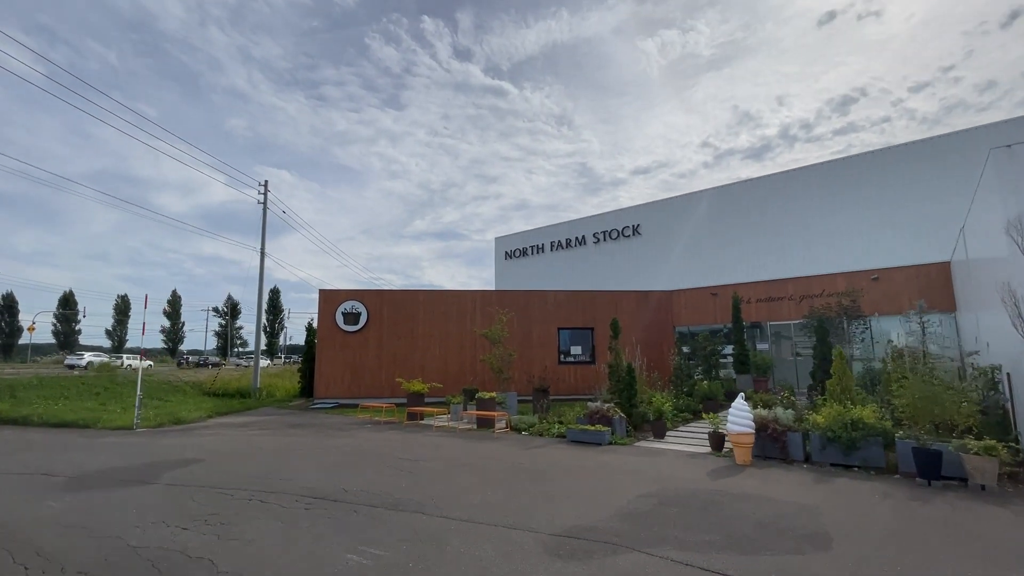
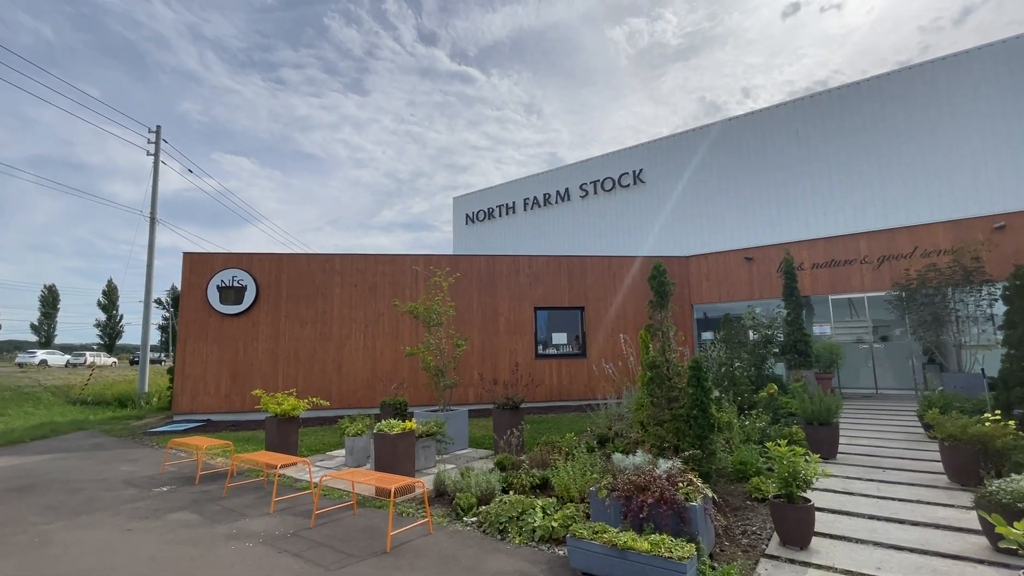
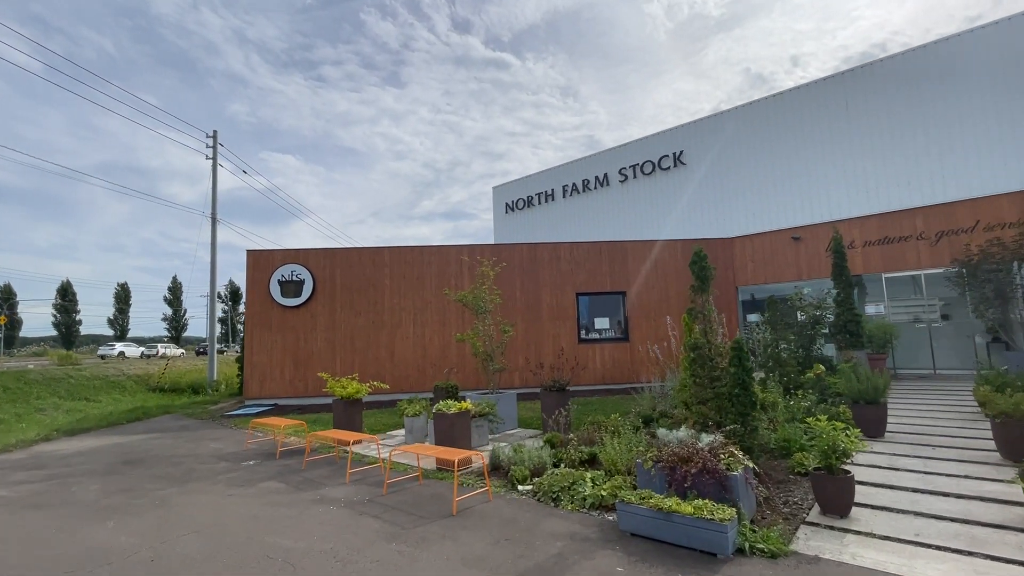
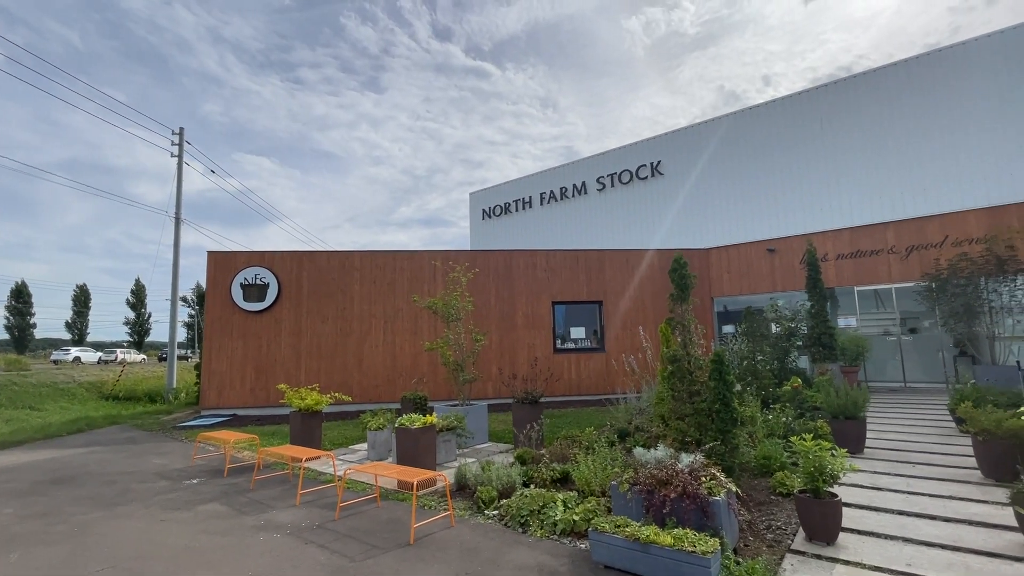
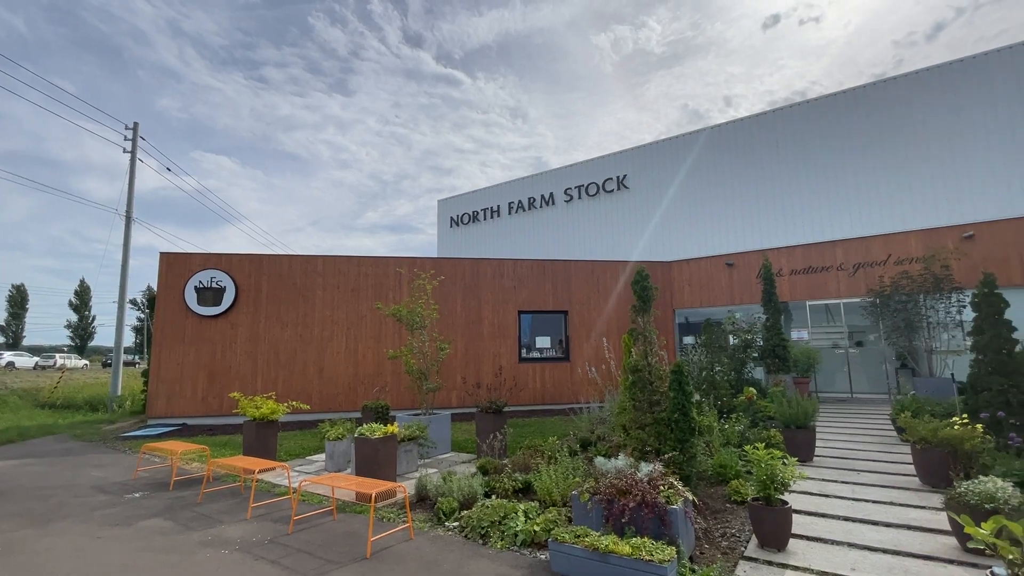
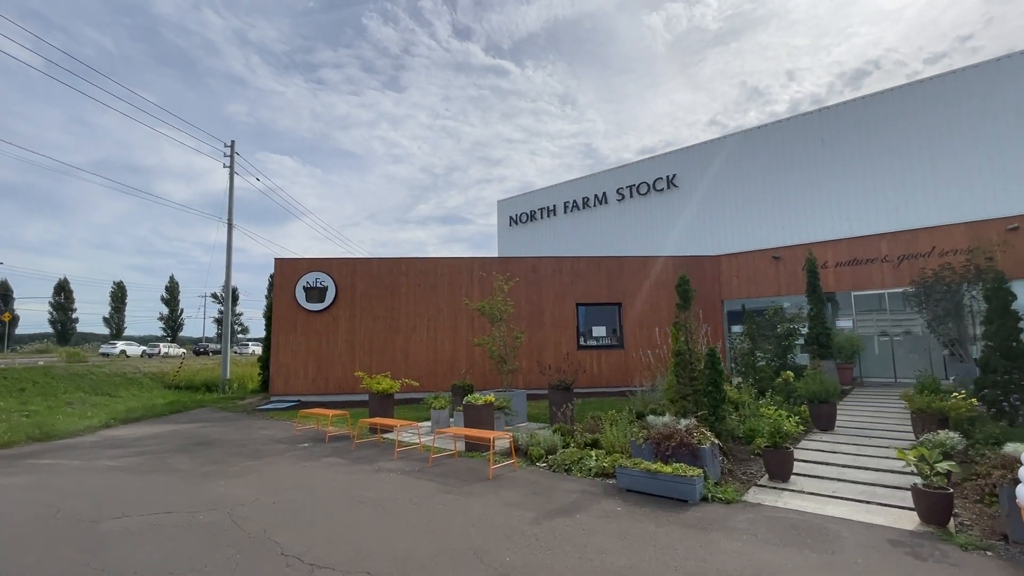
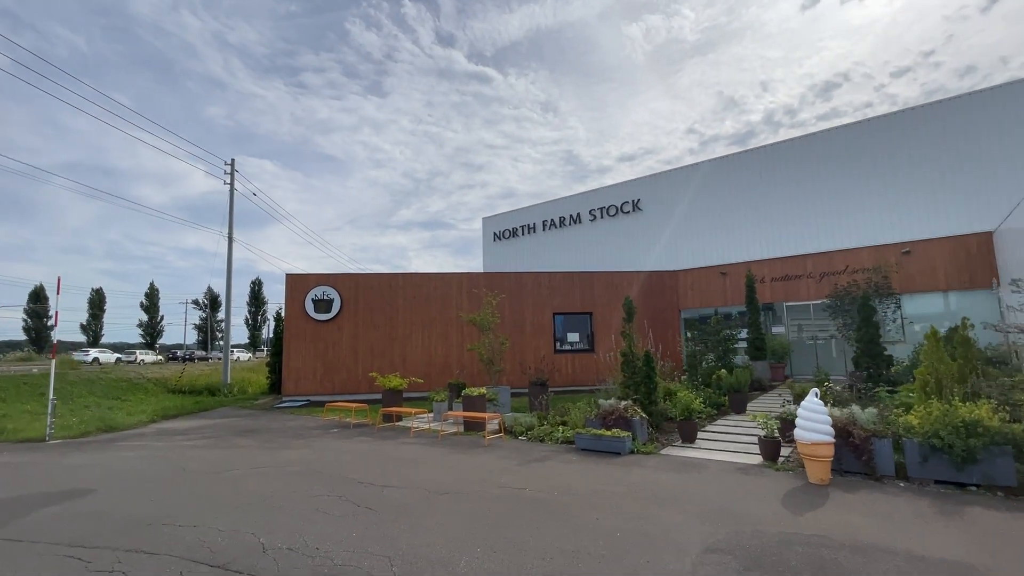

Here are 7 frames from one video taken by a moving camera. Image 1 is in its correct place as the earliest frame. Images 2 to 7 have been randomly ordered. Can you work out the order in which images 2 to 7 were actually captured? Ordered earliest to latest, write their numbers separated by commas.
7, 6, 3, 4, 2, 5
